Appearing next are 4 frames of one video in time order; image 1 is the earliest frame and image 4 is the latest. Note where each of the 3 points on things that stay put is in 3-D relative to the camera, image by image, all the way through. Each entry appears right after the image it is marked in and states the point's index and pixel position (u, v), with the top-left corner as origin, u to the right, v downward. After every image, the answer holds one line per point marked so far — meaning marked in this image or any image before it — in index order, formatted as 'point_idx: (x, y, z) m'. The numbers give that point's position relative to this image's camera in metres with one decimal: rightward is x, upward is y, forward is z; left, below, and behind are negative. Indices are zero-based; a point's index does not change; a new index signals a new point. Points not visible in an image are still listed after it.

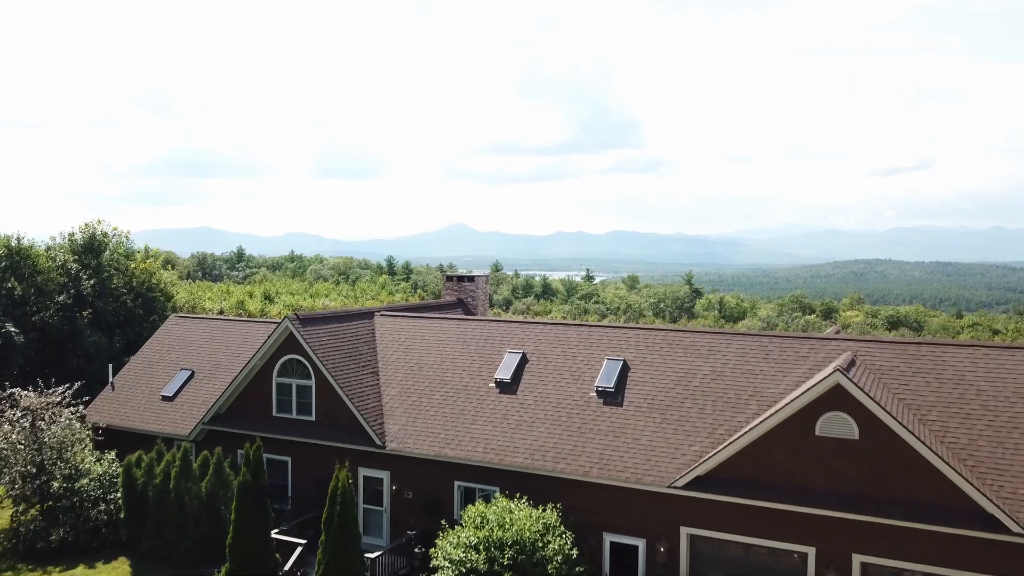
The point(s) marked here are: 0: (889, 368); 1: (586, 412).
0: (+5.4, -1.2, +9.6) m
1: (+1.1, -1.9, +10.3) m
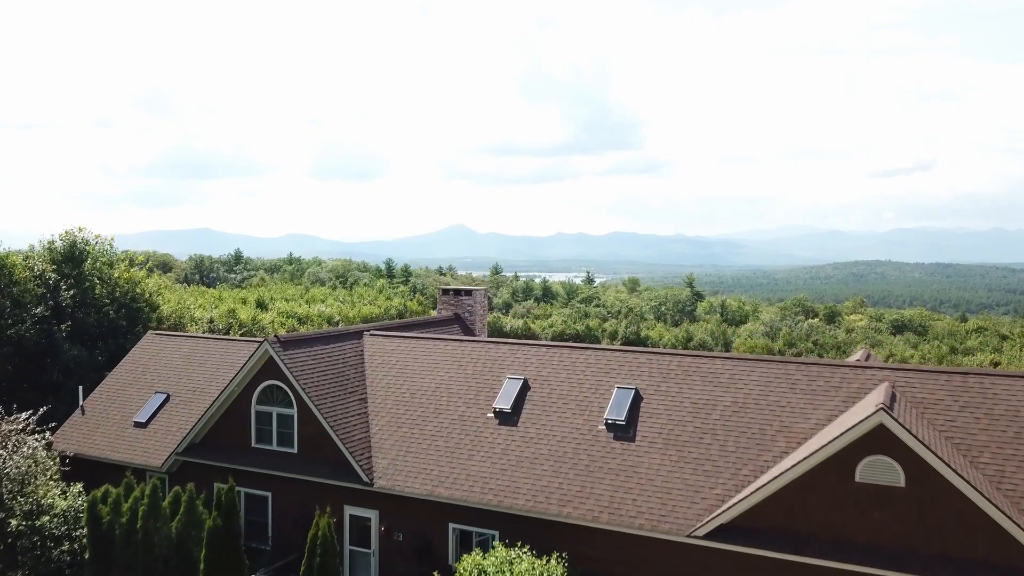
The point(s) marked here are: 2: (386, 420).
0: (+5.4, -1.5, +8.6) m
1: (+1.2, -2.2, +9.3) m
2: (-2.0, -2.1, +10.7) m
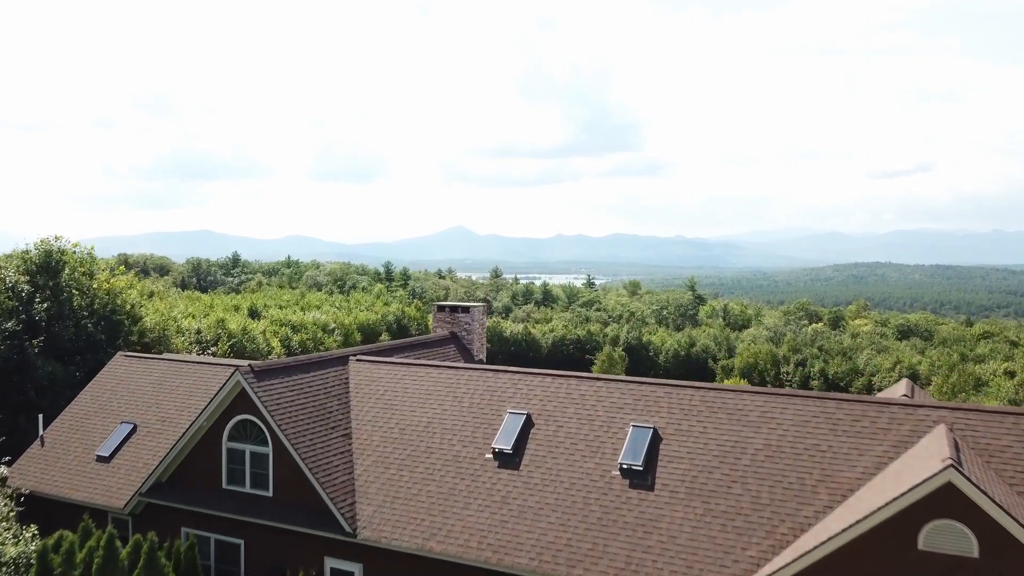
0: (+5.5, -1.8, +7.5) m
1: (+1.2, -2.6, +8.2) m
2: (-2.0, -2.4, +9.5) m
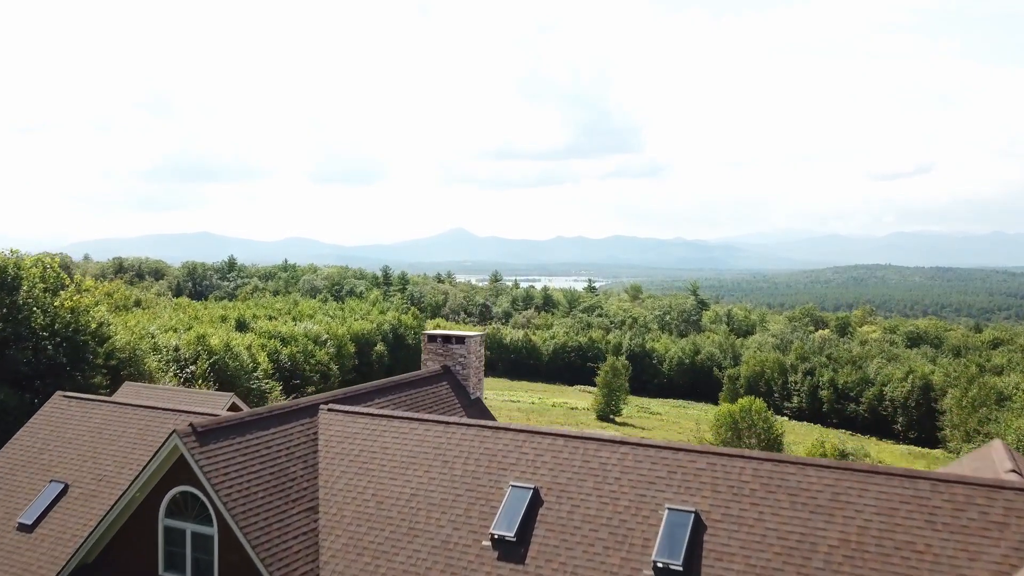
0: (+5.5, -2.3, +5.6) m
1: (+1.2, -3.0, +6.3) m
2: (-2.0, -2.9, +7.7) m
